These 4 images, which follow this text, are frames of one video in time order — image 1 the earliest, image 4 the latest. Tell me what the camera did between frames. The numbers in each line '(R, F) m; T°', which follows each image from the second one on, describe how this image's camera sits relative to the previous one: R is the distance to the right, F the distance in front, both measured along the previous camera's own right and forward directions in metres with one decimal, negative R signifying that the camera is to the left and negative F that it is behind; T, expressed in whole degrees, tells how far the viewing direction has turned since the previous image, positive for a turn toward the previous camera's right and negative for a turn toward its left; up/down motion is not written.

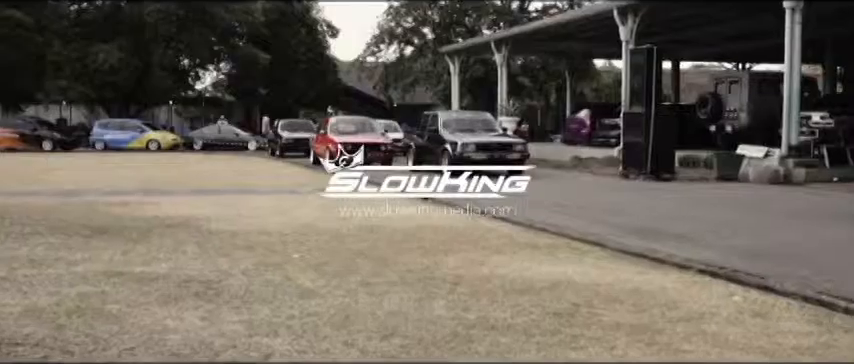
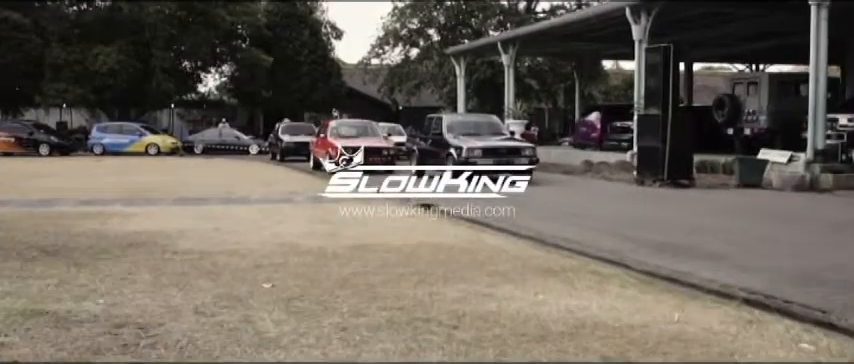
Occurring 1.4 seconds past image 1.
(+0.1, +1.3) m; 0°
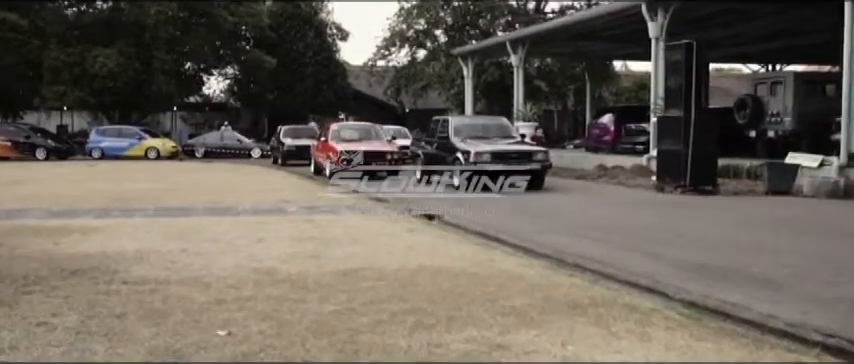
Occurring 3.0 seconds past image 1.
(+0.1, +1.4) m; 0°
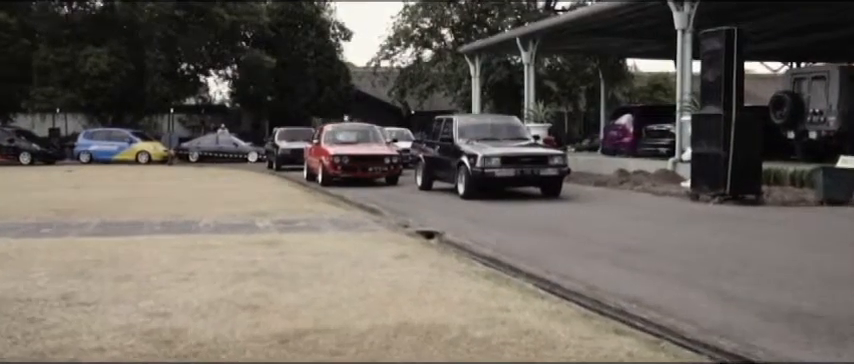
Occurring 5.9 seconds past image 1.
(+0.1, +2.6) m; 0°
